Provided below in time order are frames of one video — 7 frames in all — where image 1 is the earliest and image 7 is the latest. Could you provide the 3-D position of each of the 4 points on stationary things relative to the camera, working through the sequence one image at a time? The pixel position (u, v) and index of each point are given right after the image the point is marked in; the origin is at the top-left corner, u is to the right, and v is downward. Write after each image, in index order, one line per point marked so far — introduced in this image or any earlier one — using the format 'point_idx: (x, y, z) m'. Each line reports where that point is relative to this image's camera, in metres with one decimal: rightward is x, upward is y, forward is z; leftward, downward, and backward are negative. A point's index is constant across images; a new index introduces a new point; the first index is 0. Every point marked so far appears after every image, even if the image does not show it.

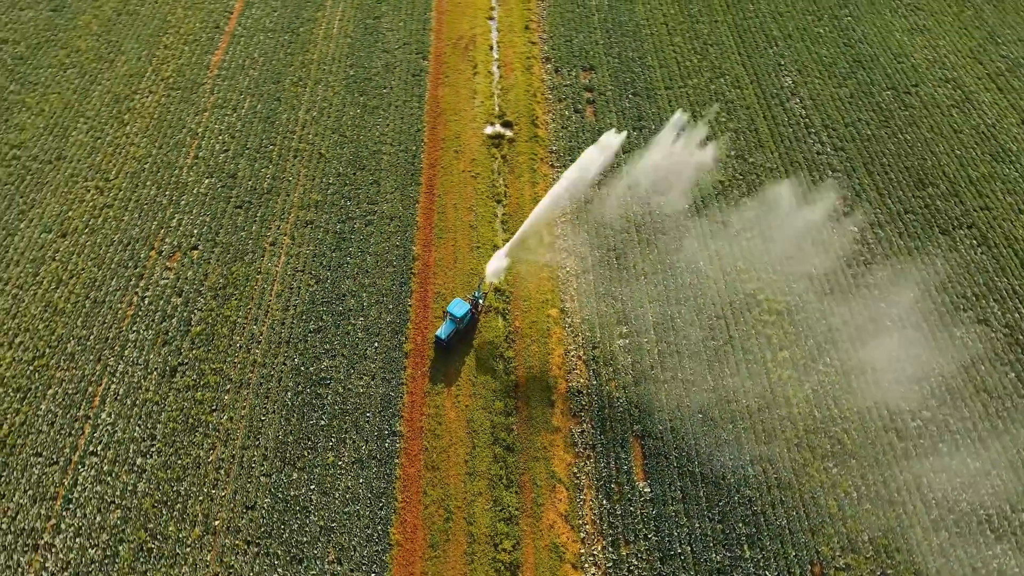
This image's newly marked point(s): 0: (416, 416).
0: (-2.5, -3.3, +16.5) m
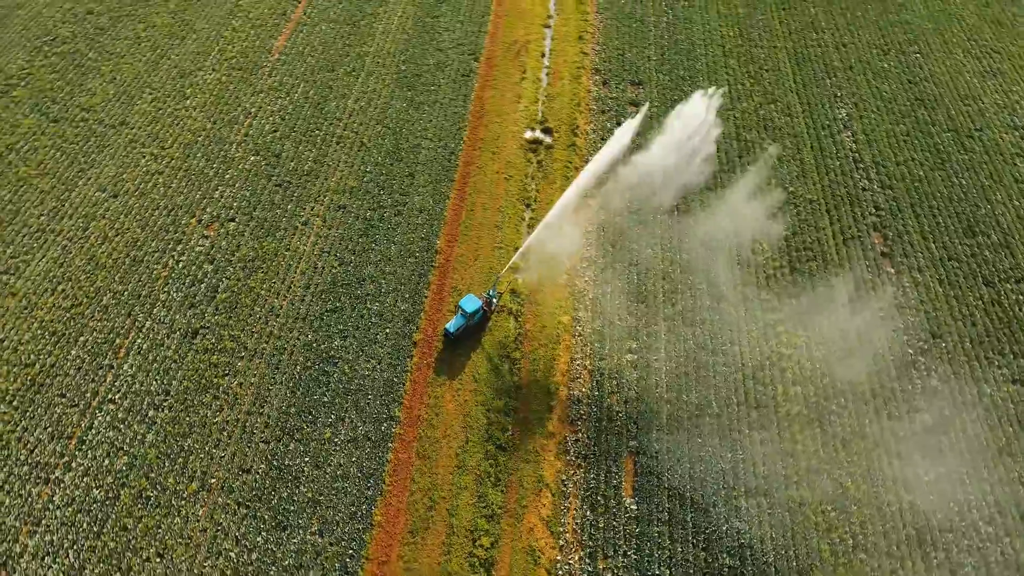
0: (-2.5, -3.1, +16.8) m
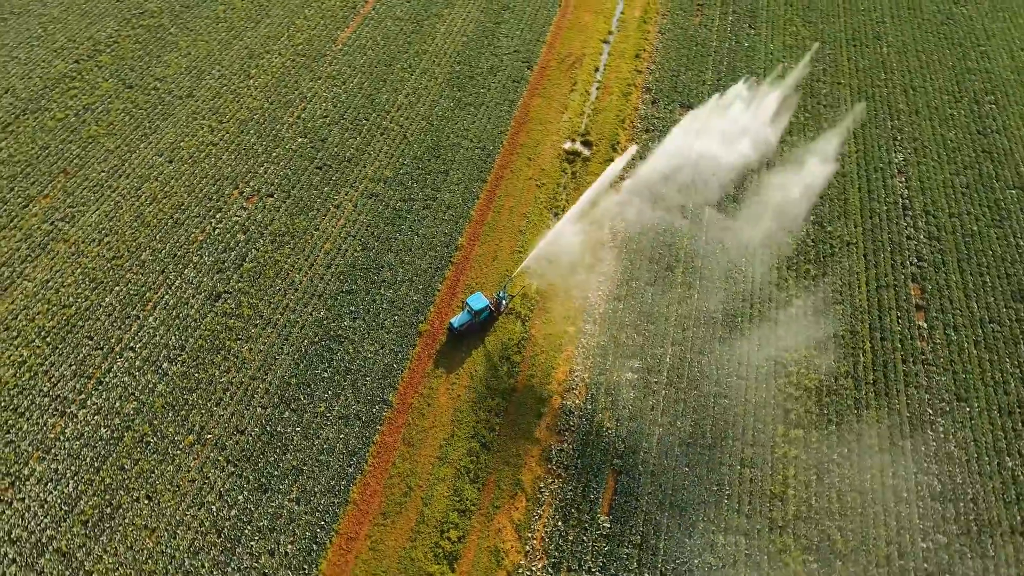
0: (-2.7, -2.8, +17.2) m
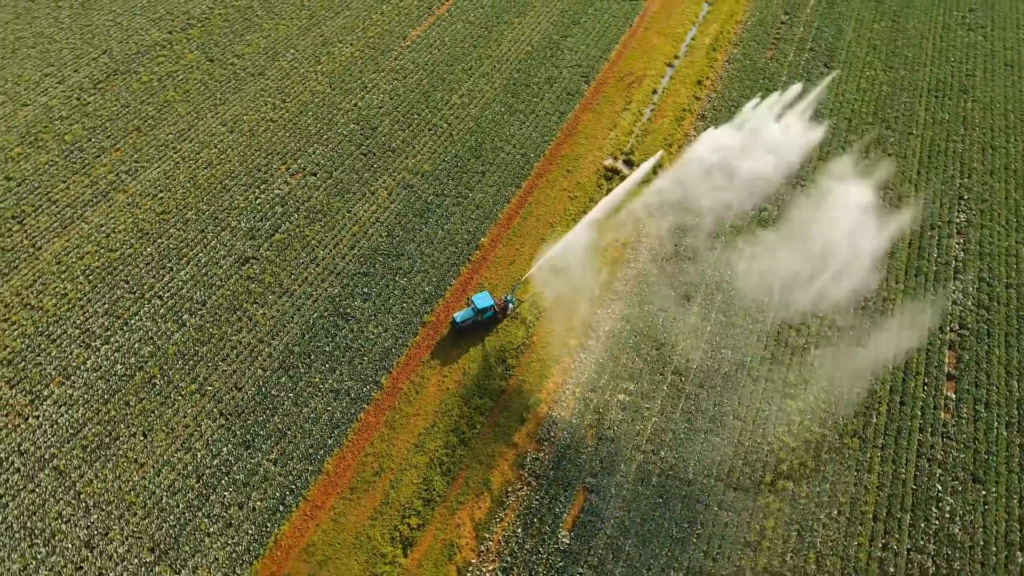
0: (-3.0, -2.5, +17.6) m
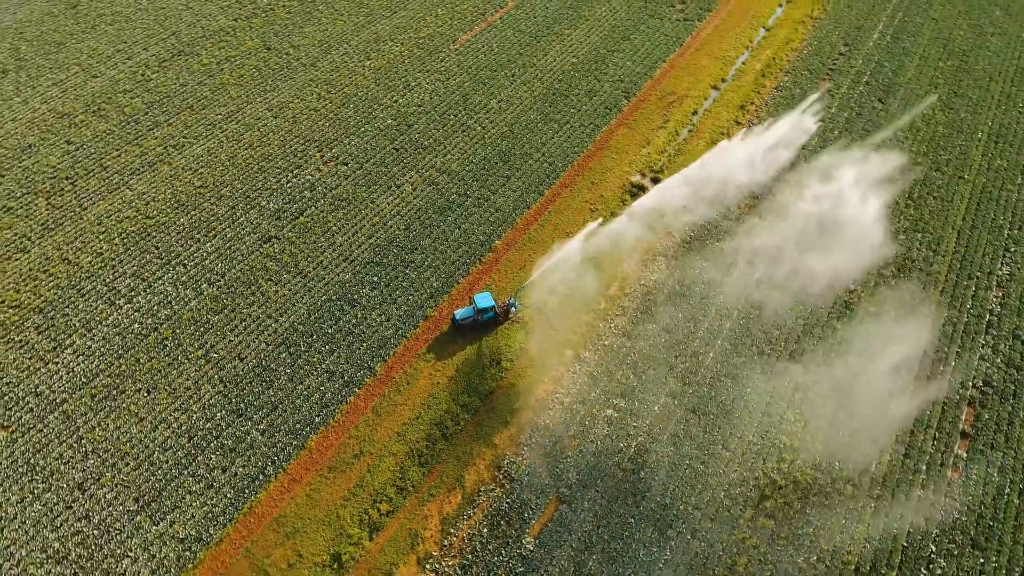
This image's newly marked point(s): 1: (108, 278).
0: (-3.3, -2.2, +17.9) m
1: (-12.3, +0.3, +19.3) m
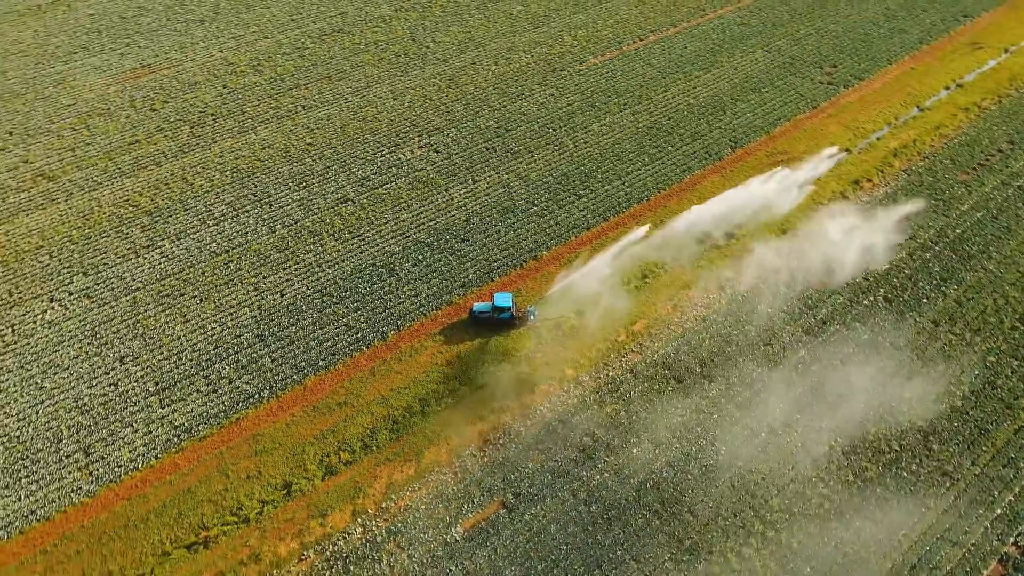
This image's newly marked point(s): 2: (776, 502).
0: (-3.2, -1.5, +19.0) m
1: (-10.7, +3.0, +22.4) m
2: (+6.7, -5.5, +16.2) m
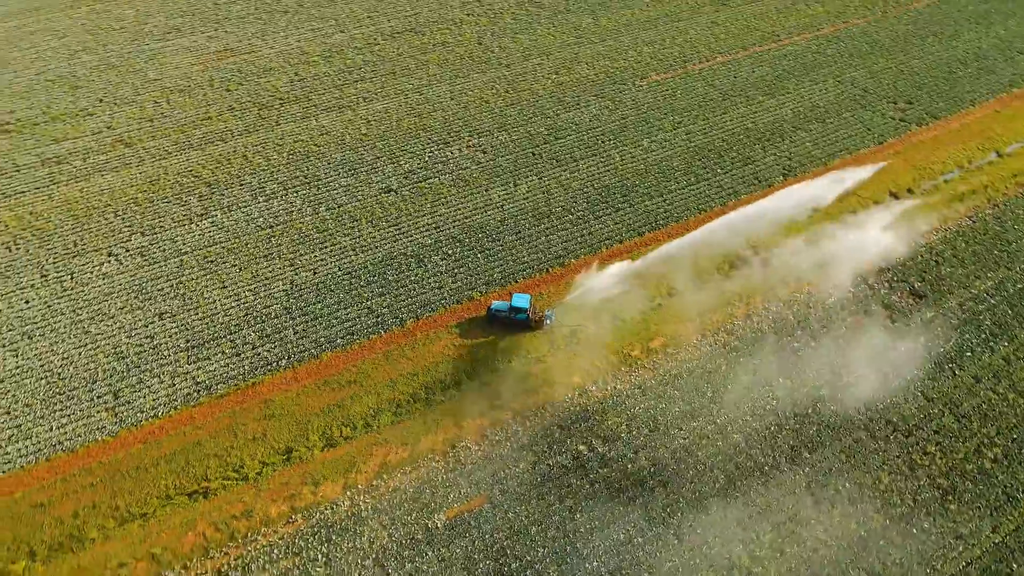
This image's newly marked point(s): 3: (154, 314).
0: (-2.7, -1.2, +19.5) m
1: (-9.3, +4.1, +23.8) m
2: (+6.3, -6.2, +15.6) m
3: (-11.0, -0.8, +19.6) m
